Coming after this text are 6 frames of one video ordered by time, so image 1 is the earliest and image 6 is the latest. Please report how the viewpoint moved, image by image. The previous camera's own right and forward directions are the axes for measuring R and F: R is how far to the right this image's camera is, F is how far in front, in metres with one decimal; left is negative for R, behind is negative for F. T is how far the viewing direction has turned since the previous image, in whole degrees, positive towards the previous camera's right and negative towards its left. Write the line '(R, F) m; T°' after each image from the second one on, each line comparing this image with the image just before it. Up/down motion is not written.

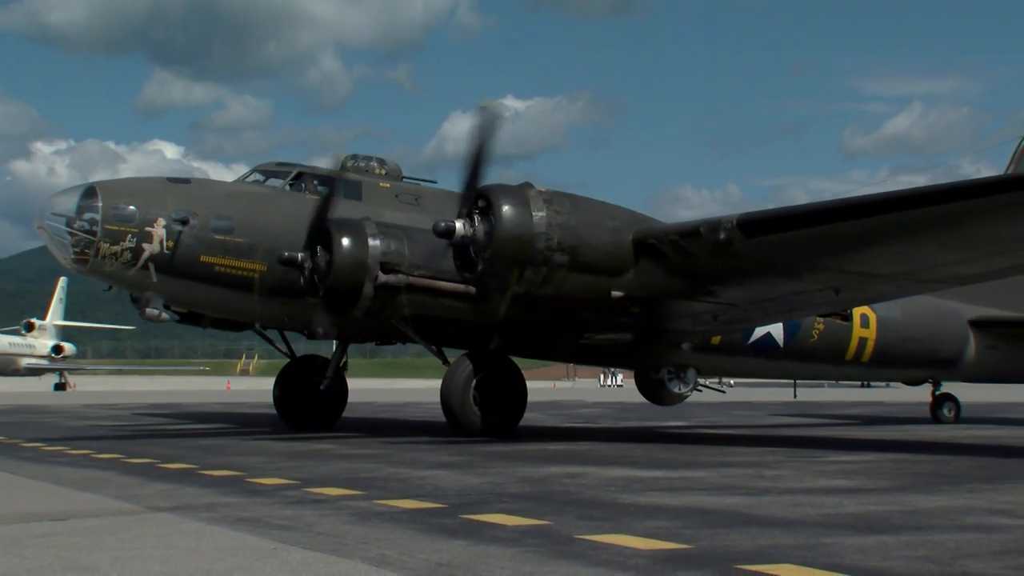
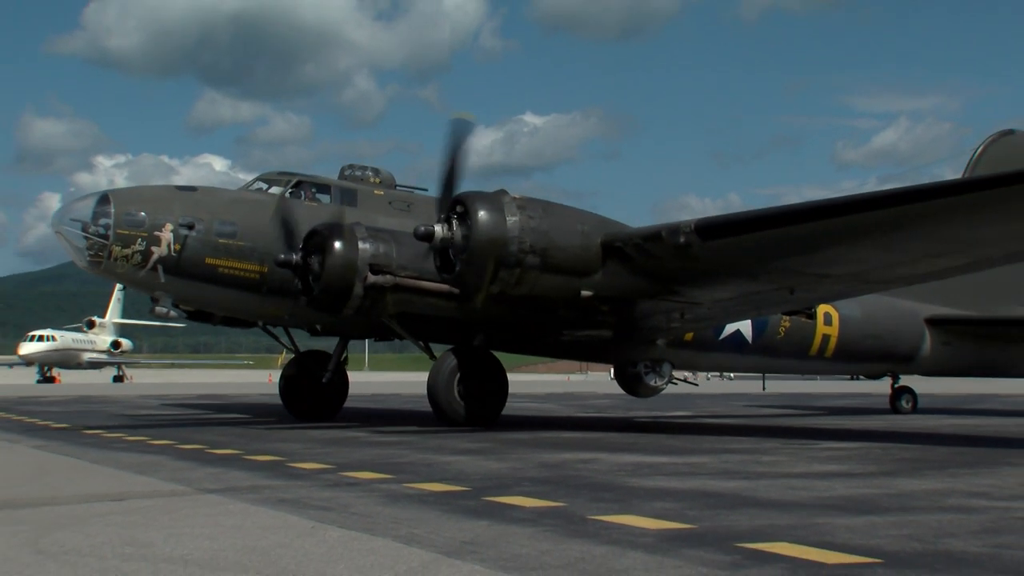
(-0.1, -0.4) m; 0°
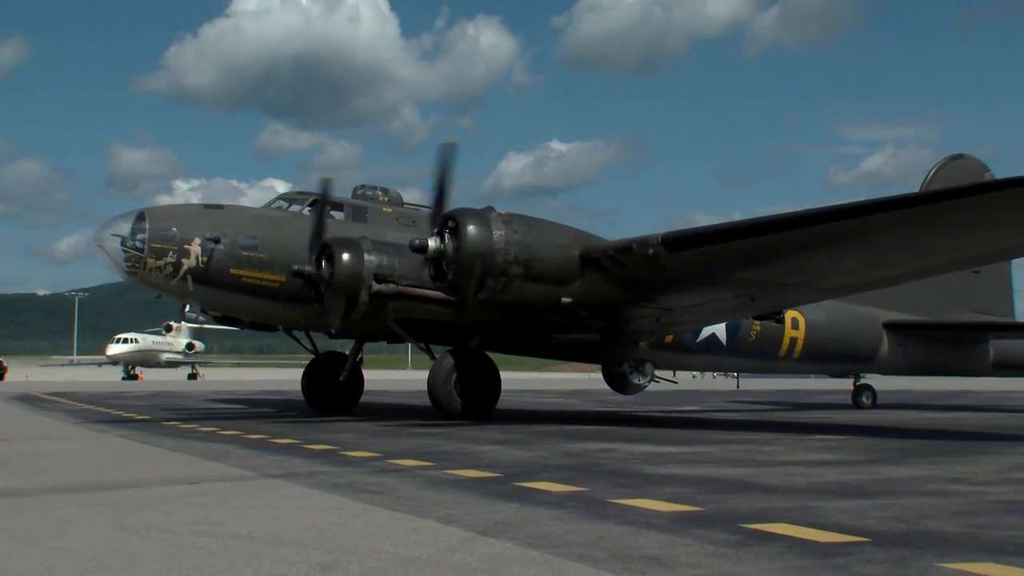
(-0.1, -0.7) m; -1°
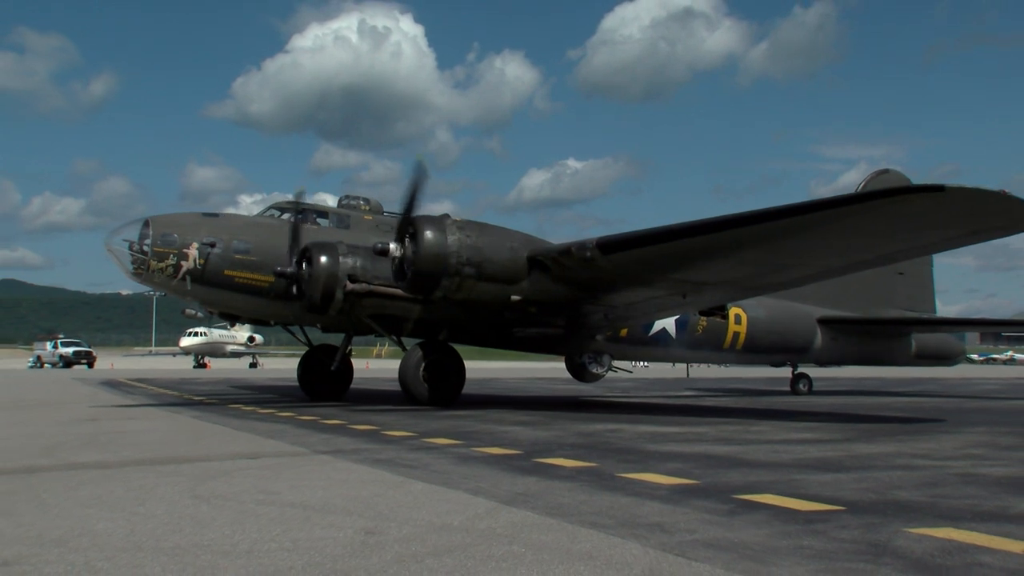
(-0.2, -0.8) m; 0°
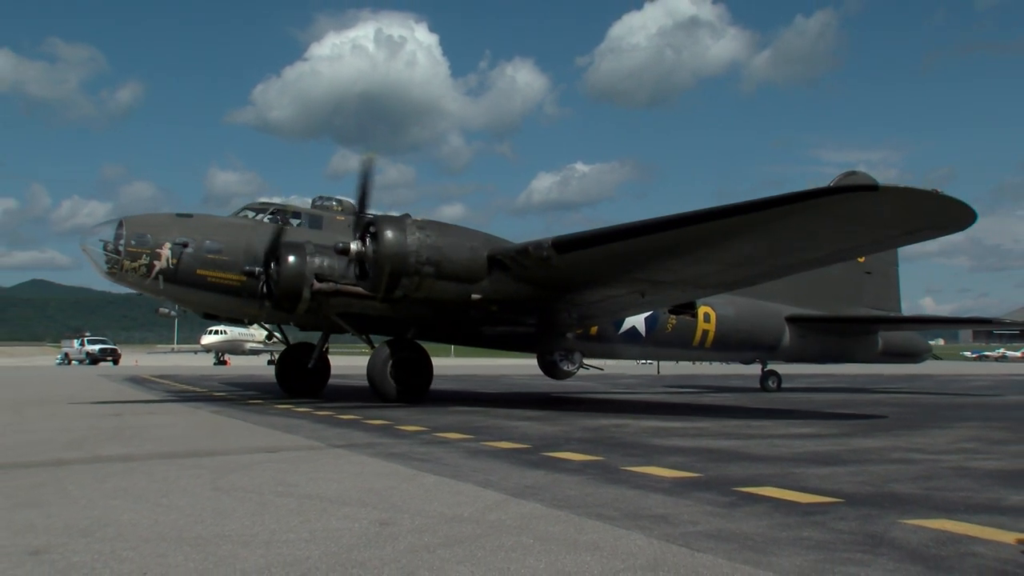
(-0.1, -0.2) m; 0°
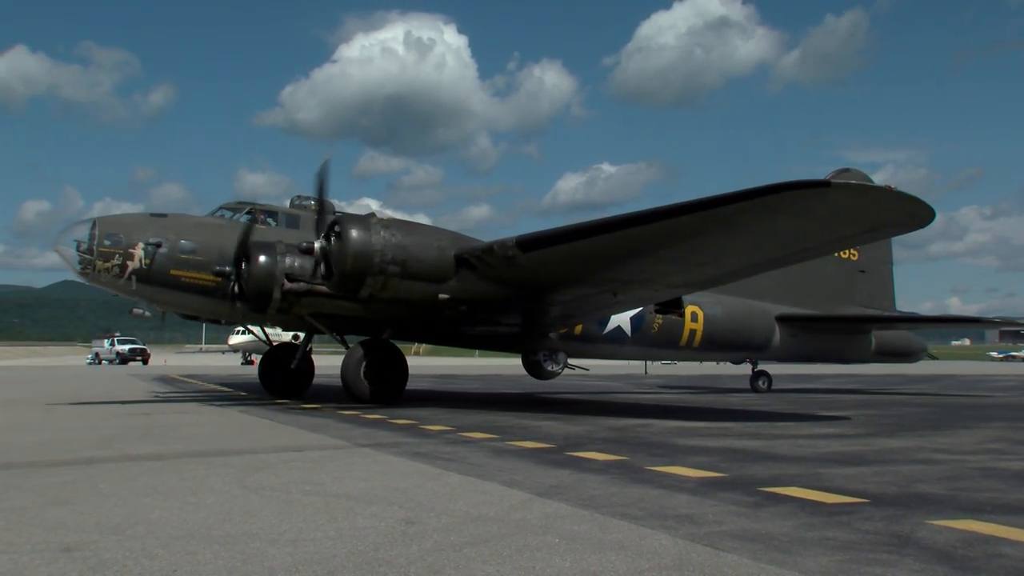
(-0.2, 0.0) m; -1°
